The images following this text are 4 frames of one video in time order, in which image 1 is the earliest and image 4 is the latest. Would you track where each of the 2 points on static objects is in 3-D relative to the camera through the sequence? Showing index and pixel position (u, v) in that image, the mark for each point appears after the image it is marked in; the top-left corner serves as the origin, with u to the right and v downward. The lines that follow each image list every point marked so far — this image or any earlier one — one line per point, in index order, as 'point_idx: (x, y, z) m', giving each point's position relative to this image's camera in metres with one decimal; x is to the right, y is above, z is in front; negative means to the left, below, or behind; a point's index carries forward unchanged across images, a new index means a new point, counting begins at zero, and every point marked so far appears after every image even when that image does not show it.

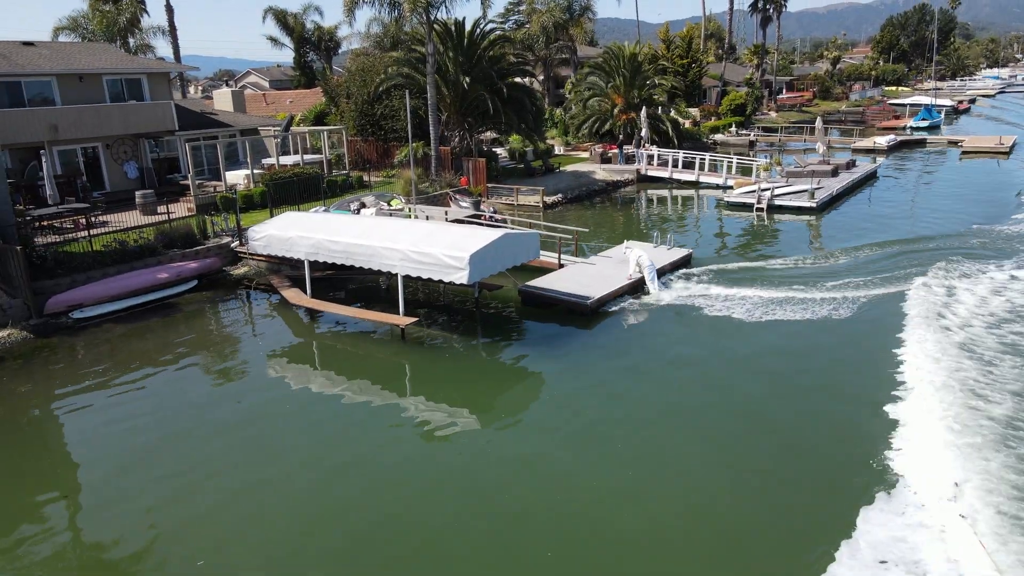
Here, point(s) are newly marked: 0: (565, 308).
0: (+0.8, -0.3, +18.4) m
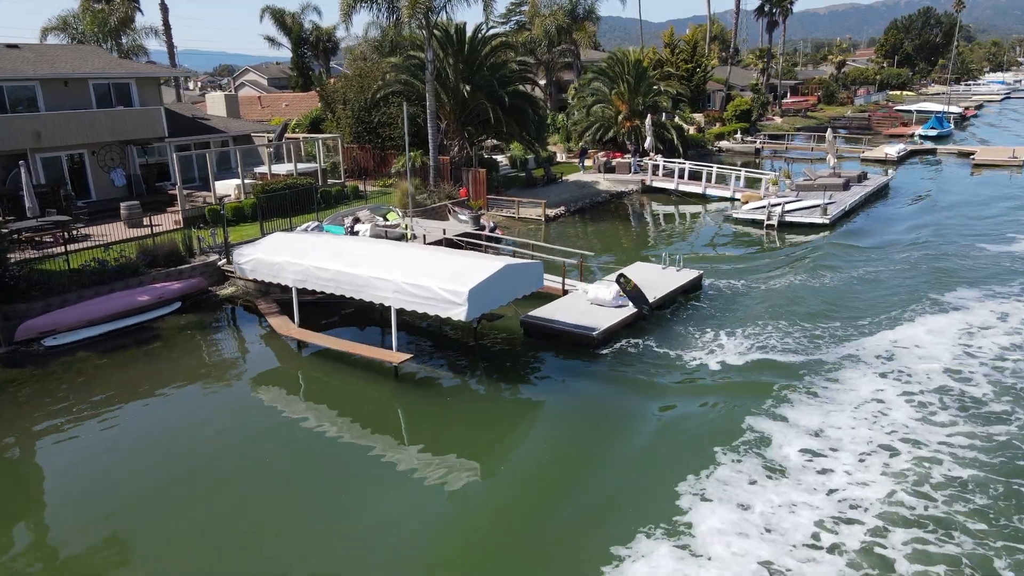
0: (+0.8, -0.8, +17.3) m
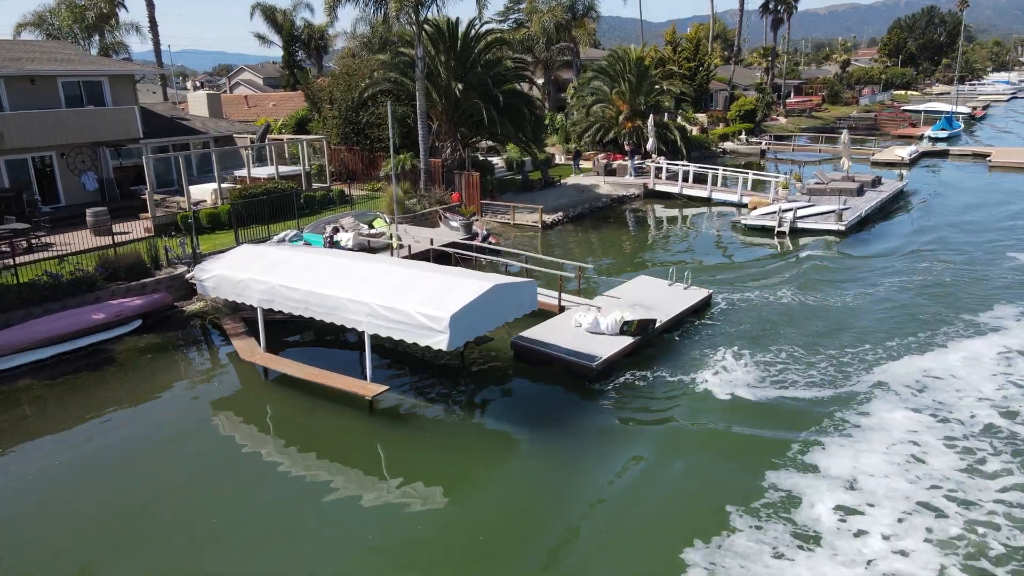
0: (+0.7, -1.0, +15.5) m
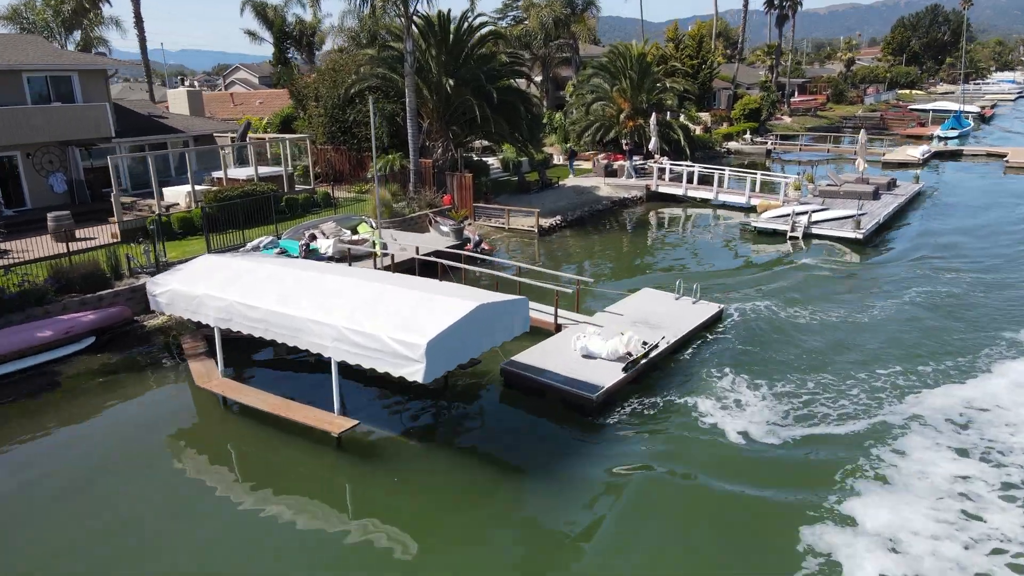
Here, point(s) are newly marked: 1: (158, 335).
0: (+0.6, -1.2, +13.8) m
1: (-5.3, -0.7, +18.0) m
